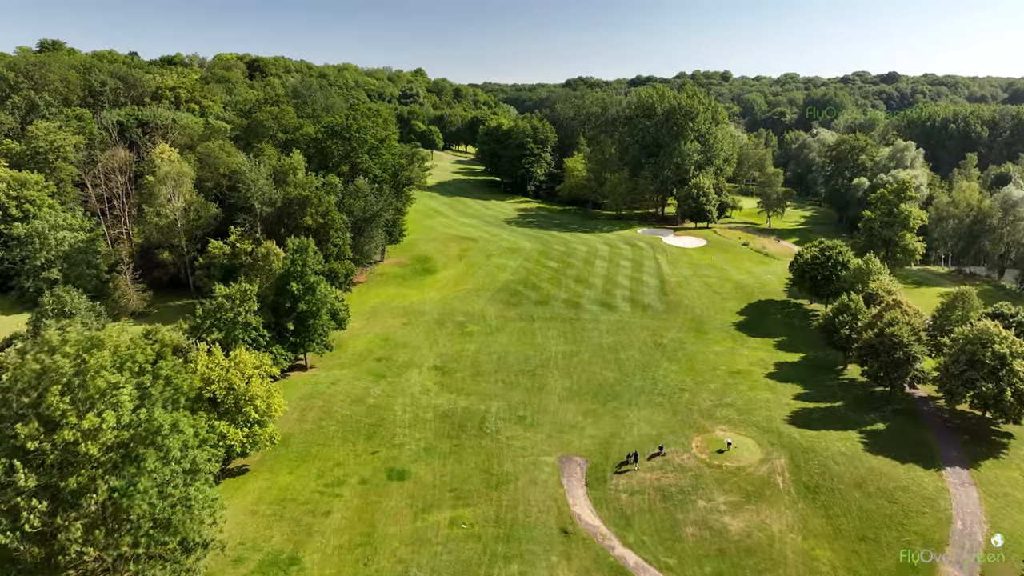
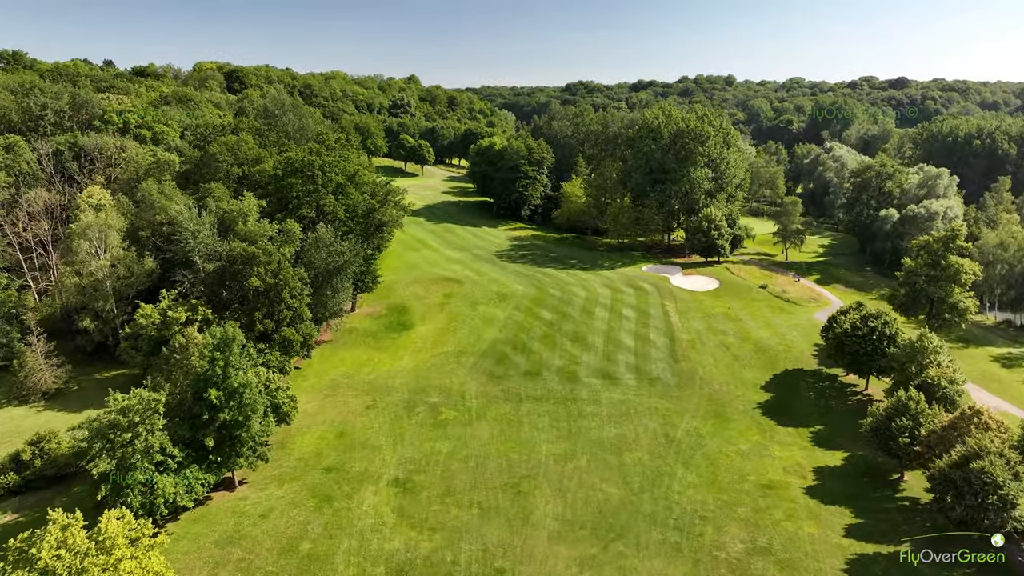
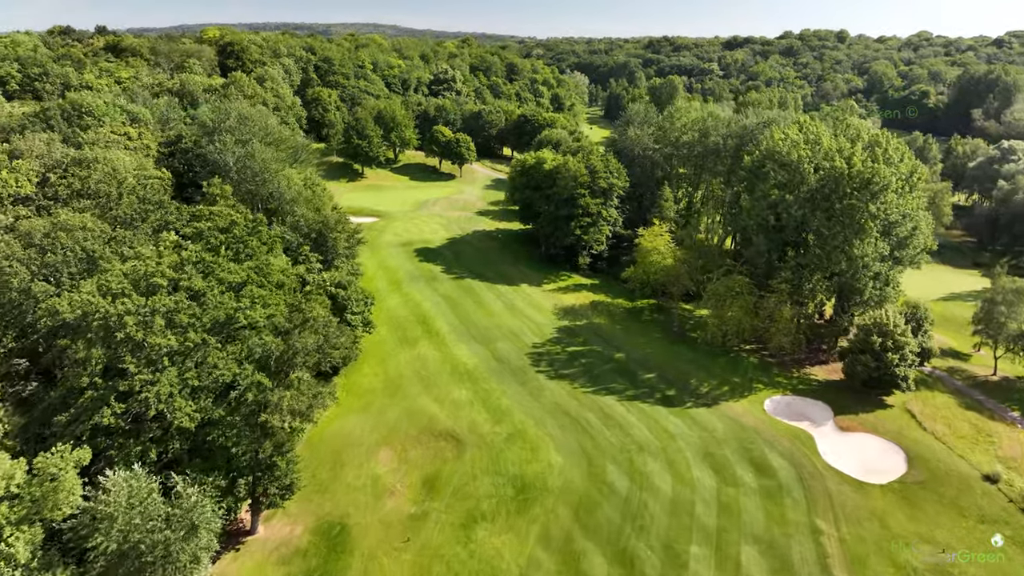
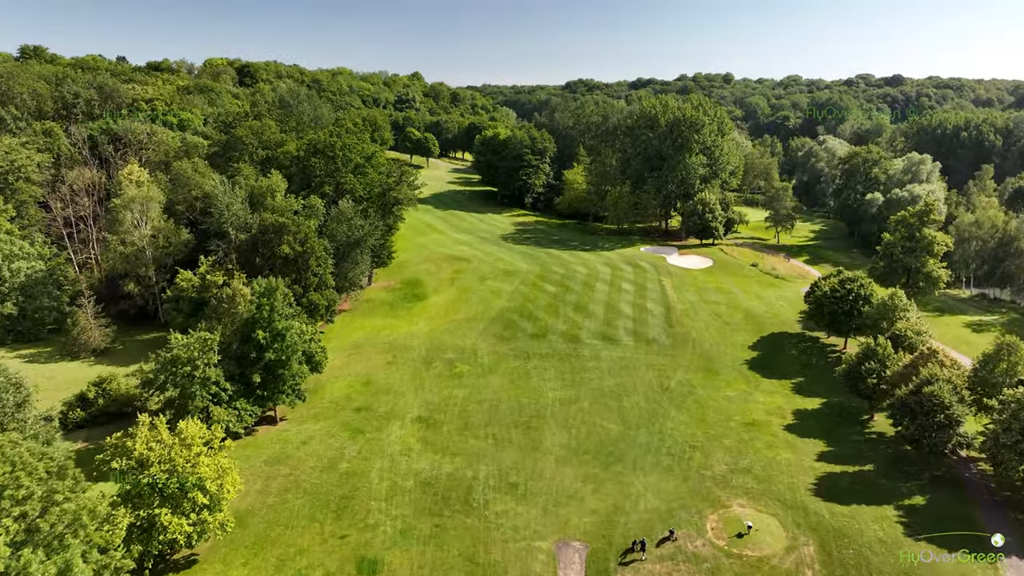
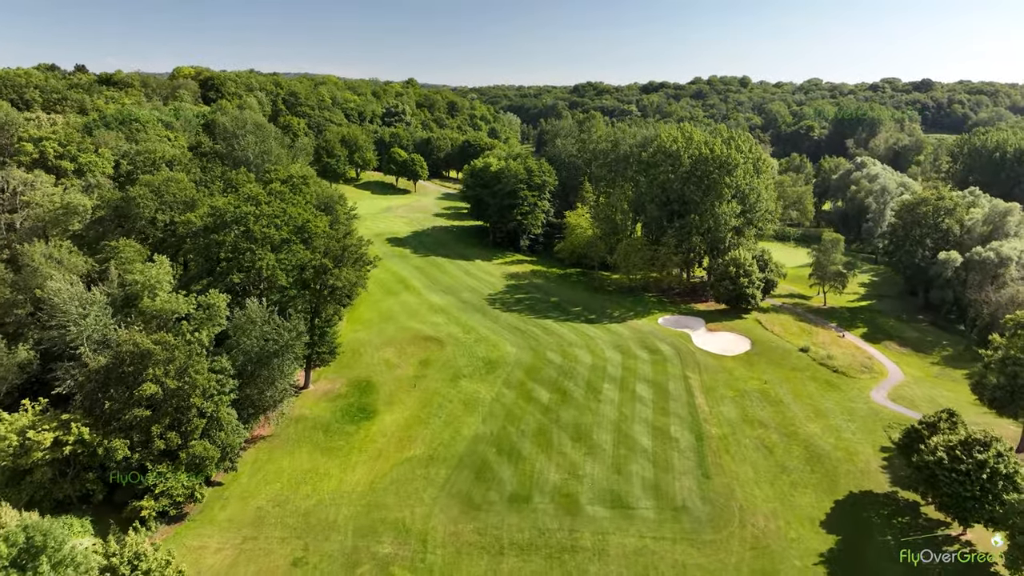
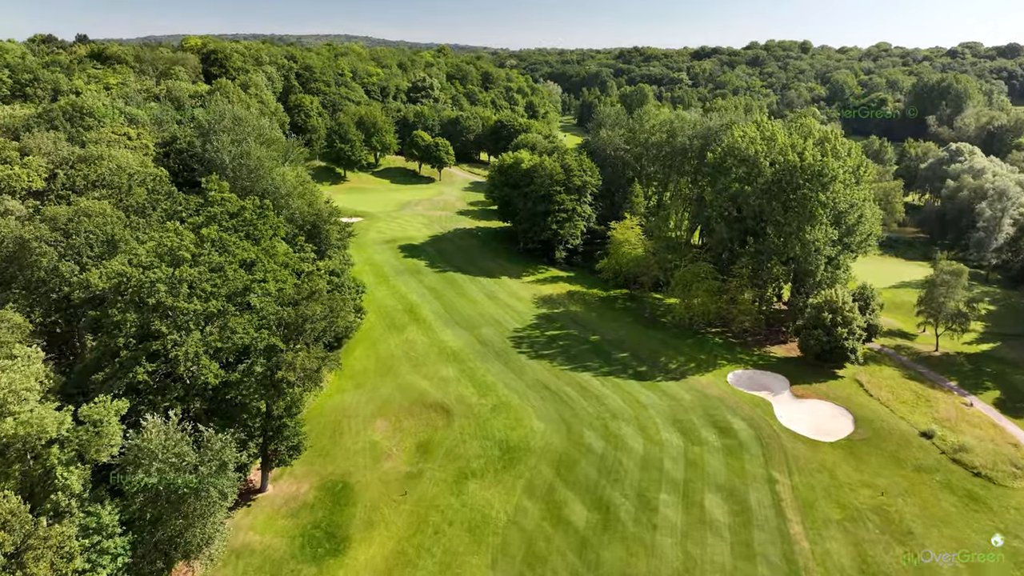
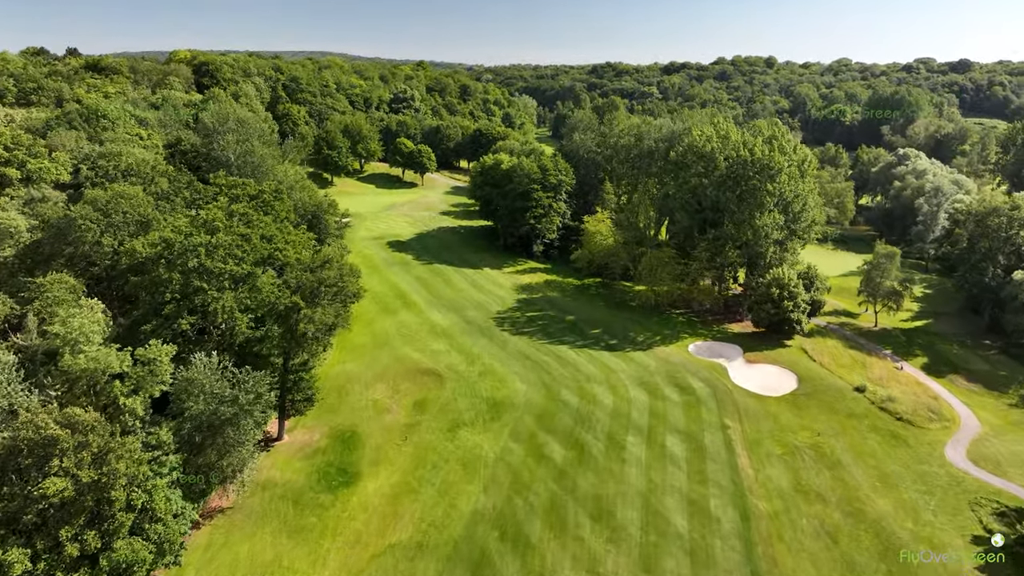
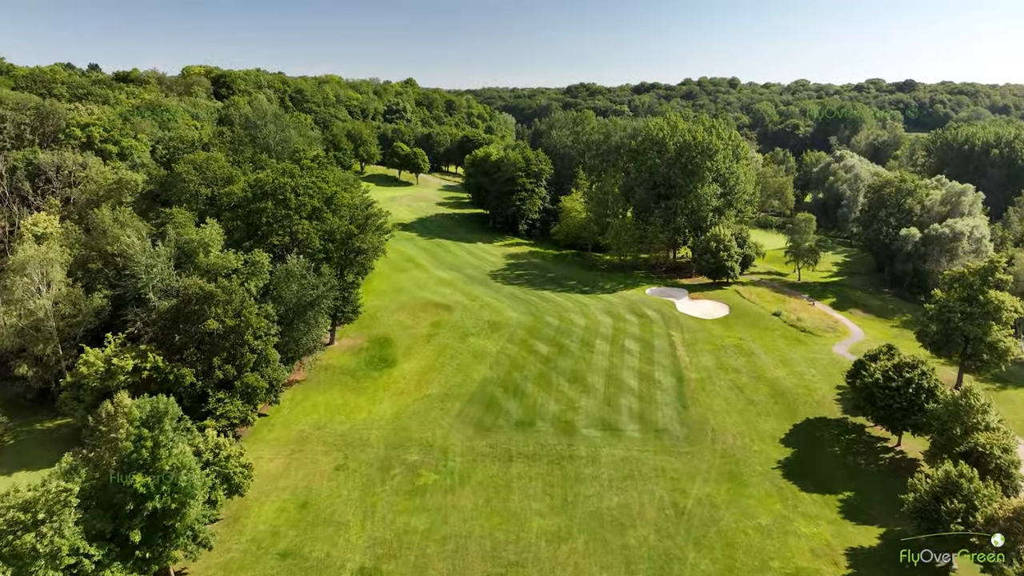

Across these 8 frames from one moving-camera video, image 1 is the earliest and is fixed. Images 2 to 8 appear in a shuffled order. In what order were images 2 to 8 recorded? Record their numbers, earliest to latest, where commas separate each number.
4, 2, 8, 5, 7, 6, 3
